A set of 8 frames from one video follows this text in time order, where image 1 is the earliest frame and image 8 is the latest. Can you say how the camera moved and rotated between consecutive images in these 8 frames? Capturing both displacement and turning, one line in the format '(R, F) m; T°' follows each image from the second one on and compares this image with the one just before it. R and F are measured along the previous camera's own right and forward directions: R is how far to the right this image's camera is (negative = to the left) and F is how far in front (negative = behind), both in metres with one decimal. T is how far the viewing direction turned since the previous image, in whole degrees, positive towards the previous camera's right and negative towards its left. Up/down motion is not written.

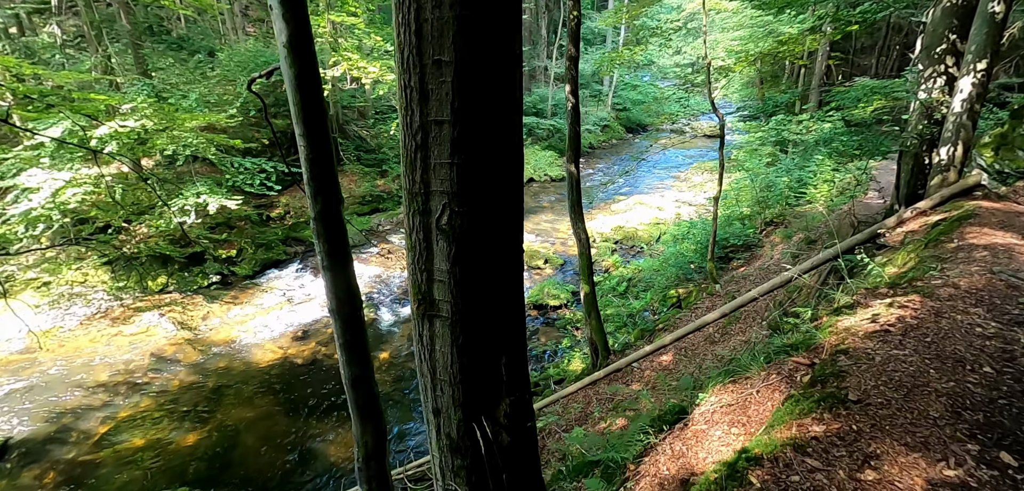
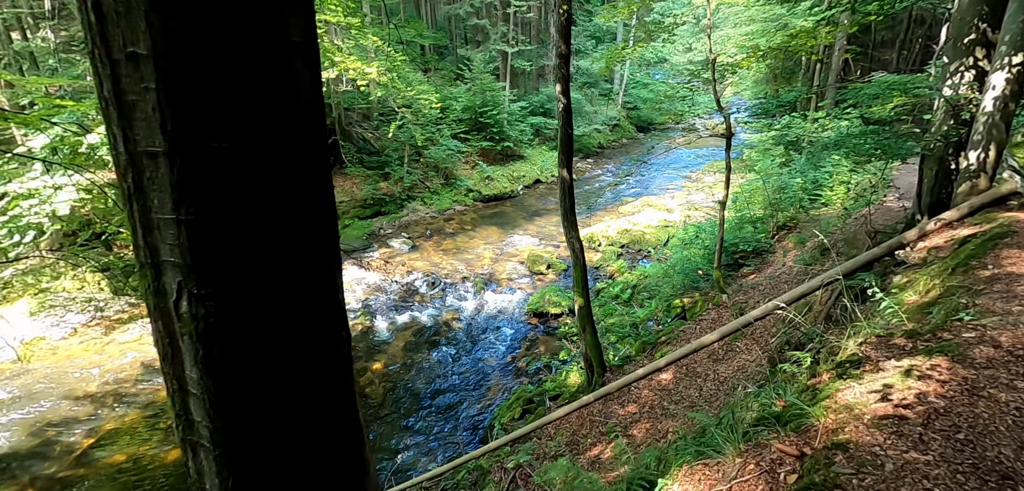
(+0.3, +0.4) m; -2°
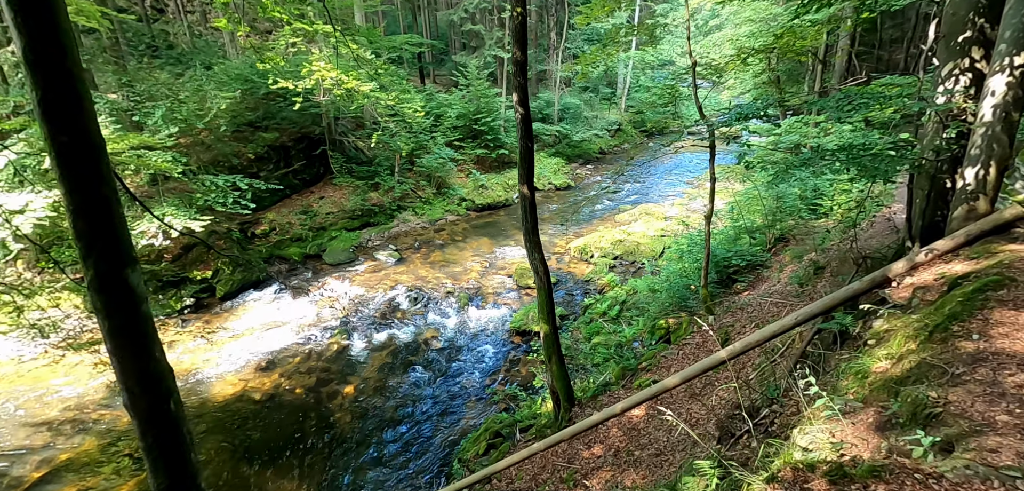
(+0.6, +0.5) m; -1°
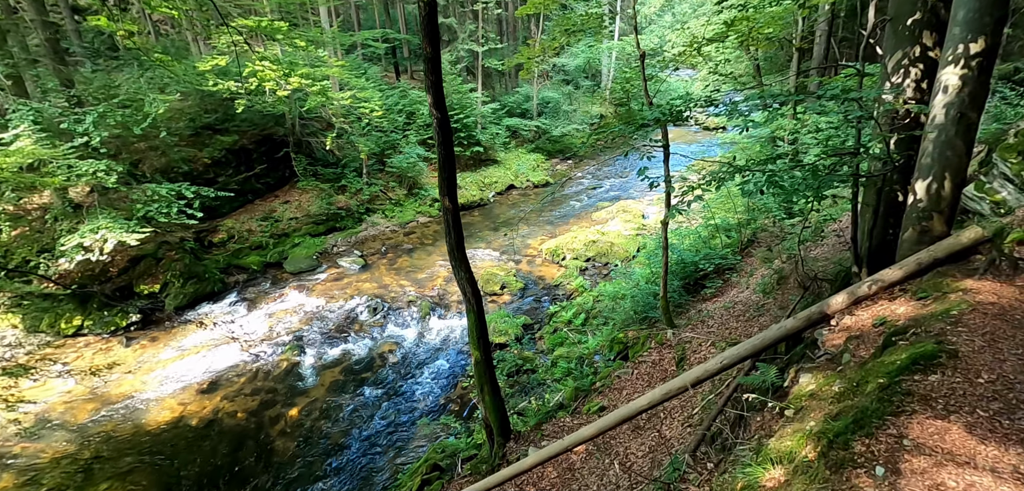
(+0.8, +0.6) m; 0°
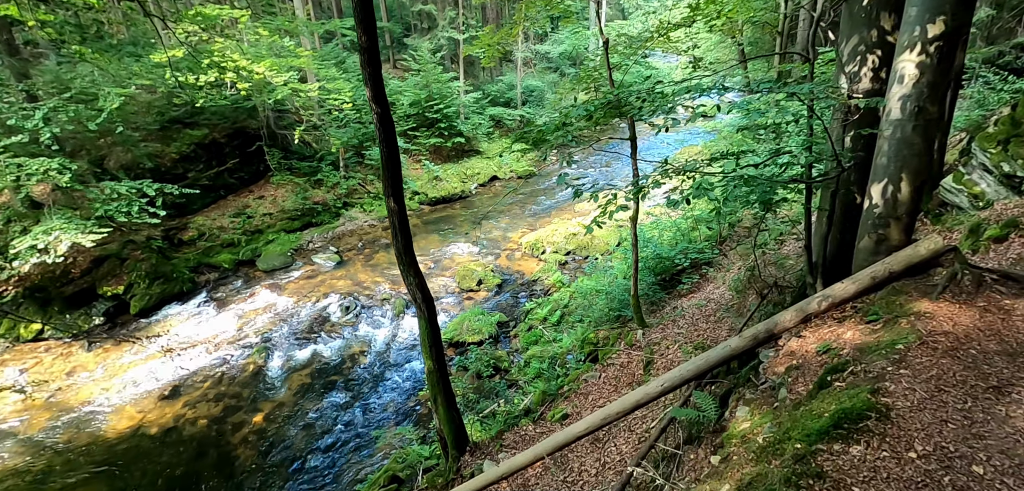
(+0.4, +0.3) m; +1°
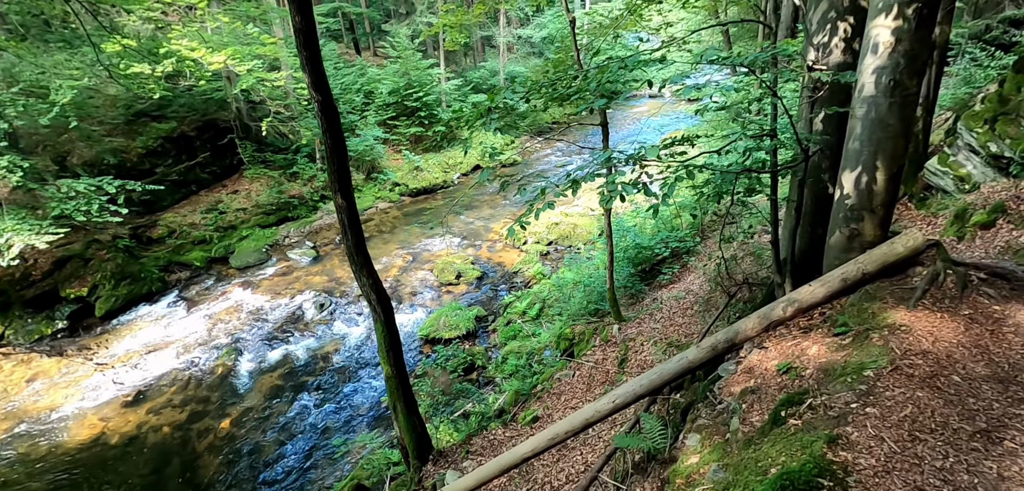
(+0.3, +0.3) m; +1°
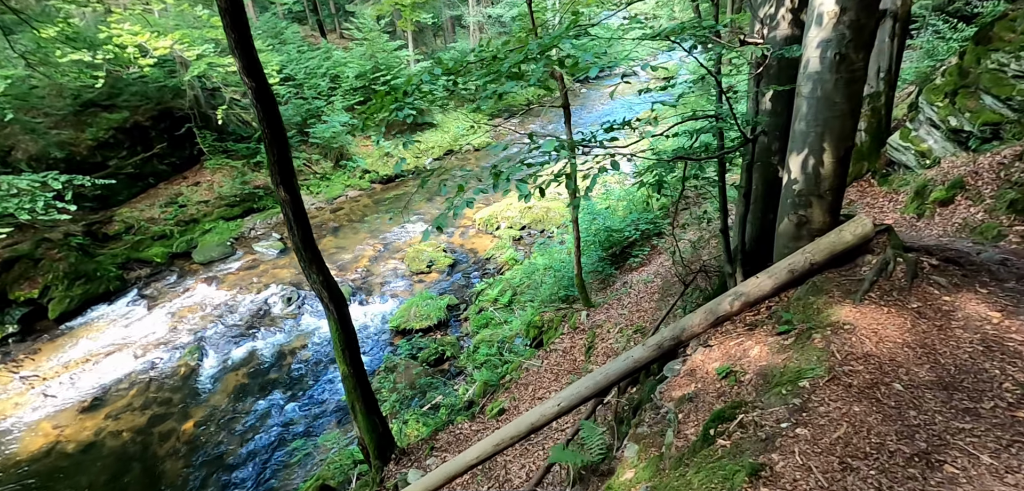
(+0.2, +0.2) m; +2°
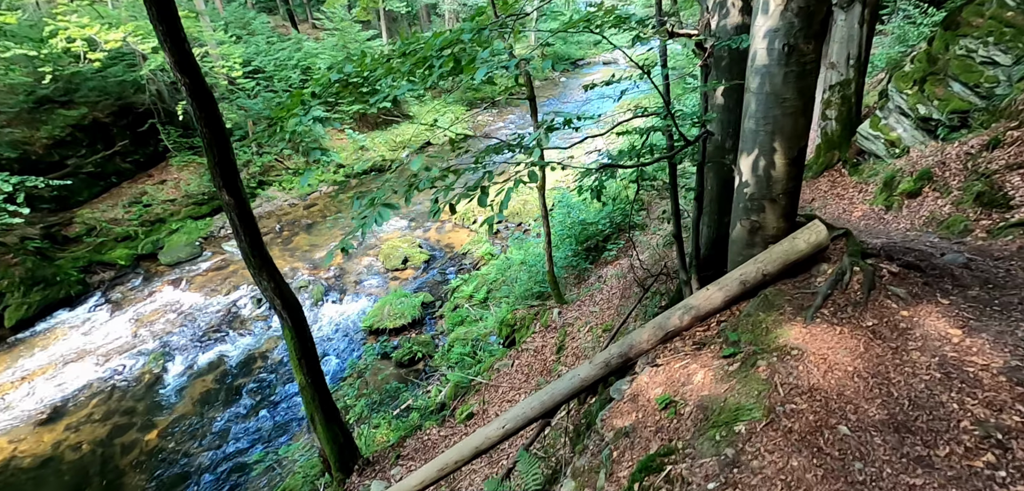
(+0.2, +0.2) m; +2°
